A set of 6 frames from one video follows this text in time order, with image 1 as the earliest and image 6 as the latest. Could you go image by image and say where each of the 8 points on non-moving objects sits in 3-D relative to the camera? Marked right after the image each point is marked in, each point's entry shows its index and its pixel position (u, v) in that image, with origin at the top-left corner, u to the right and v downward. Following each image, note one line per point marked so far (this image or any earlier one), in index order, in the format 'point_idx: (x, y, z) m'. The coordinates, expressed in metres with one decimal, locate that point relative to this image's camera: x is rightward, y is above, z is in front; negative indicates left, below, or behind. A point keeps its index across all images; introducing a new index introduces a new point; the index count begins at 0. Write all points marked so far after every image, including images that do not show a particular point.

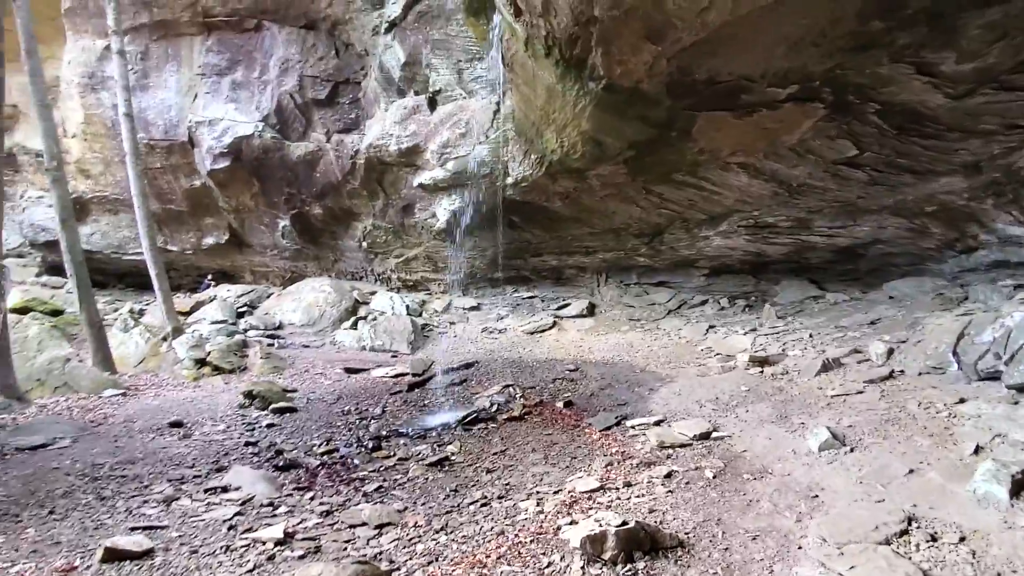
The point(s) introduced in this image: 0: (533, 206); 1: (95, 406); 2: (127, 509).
0: (+0.3, +1.1, +7.6) m
1: (-4.3, -1.2, +5.9) m
2: (-2.5, -1.4, +3.7) m
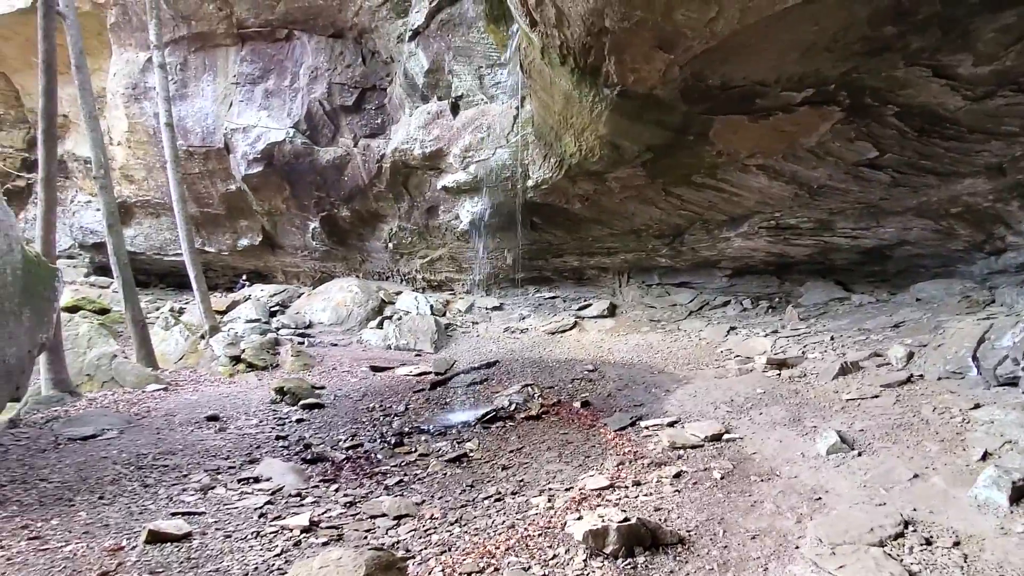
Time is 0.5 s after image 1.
0: (+0.6, +1.1, +7.7) m
1: (-4.1, -1.2, +6.3) m
2: (-2.4, -1.5, +4.0) m
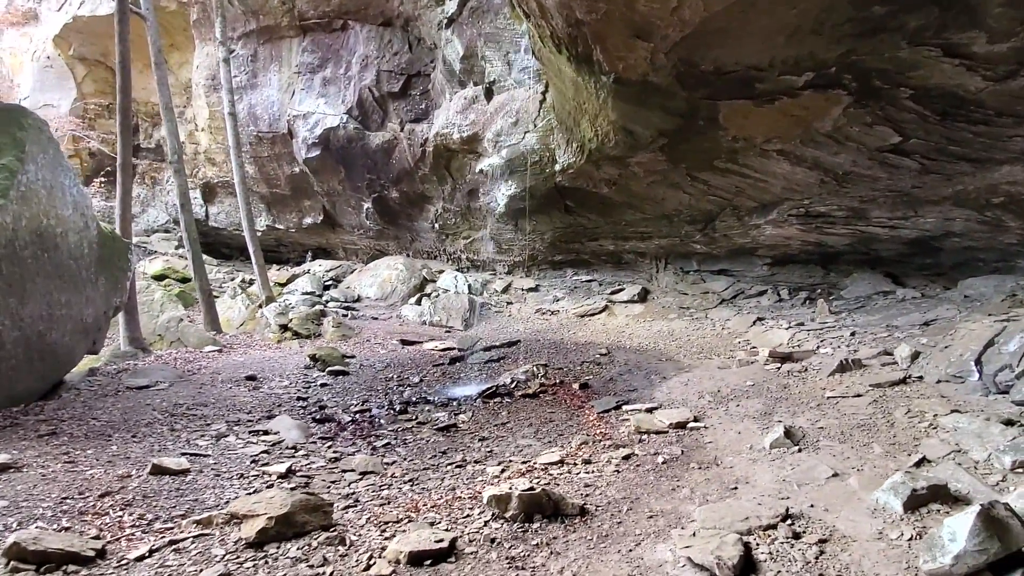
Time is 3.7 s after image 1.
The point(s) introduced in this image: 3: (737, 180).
0: (+1.0, +1.3, +7.8) m
1: (-4.0, -0.9, +7.2) m
2: (-2.6, -1.2, +4.7) m
3: (+2.5, +1.2, +6.4) m
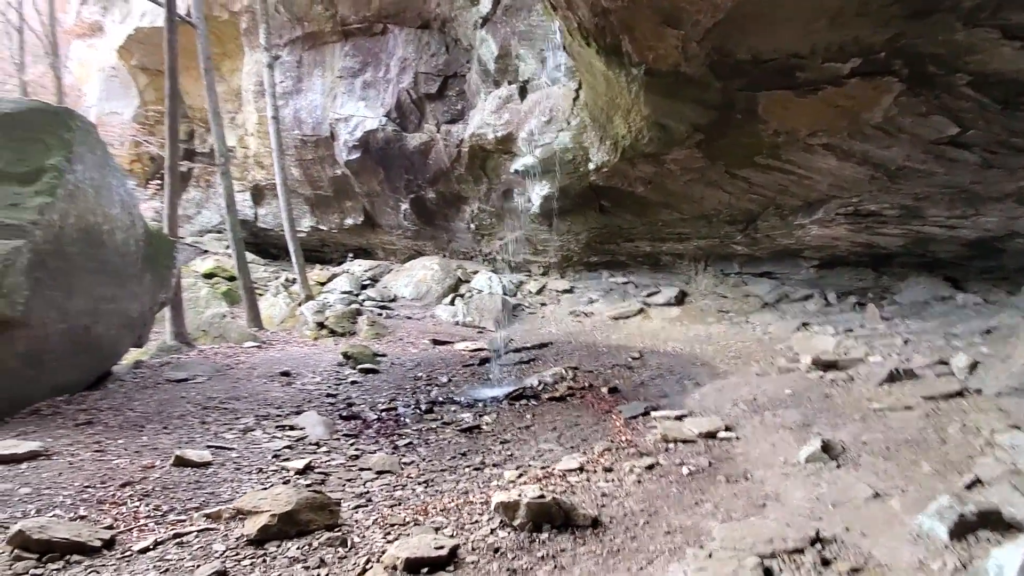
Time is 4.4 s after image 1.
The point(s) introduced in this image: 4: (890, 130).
0: (+1.4, +1.3, +7.6) m
1: (-3.6, -0.8, +7.4) m
2: (-2.5, -1.2, +4.7) m
3: (+2.9, +1.2, +6.1) m
4: (+3.1, +1.3, +4.8) m
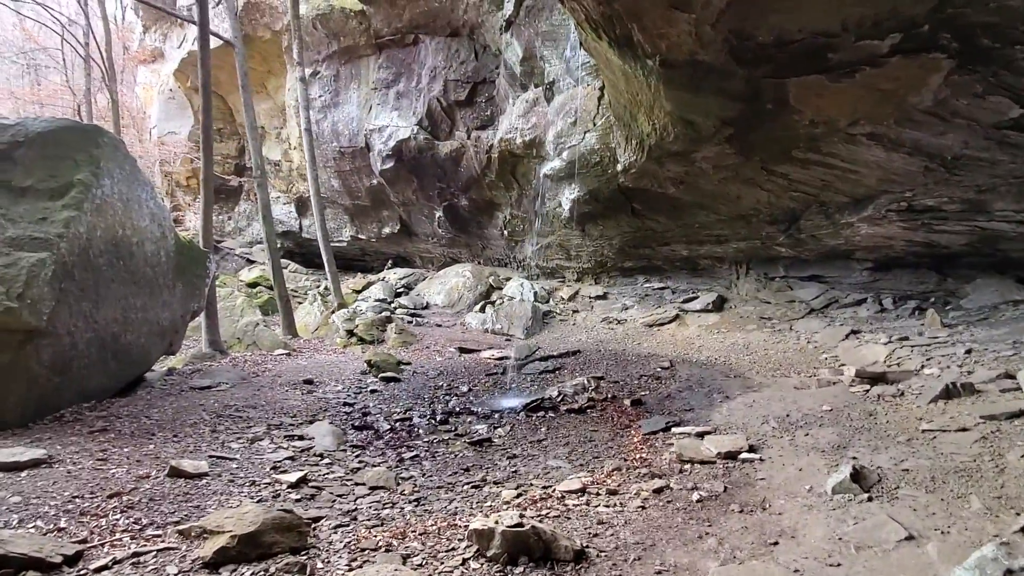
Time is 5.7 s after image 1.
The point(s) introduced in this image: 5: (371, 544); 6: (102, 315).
0: (+1.7, +1.2, +7.2) m
1: (-3.3, -0.9, +7.4) m
2: (-2.4, -1.3, +4.7) m
3: (+3.0, +1.1, +5.6) m
4: (+3.2, +1.3, +4.2) m
5: (-0.7, -1.3, +2.9) m
6: (-3.9, -0.2, +5.4) m
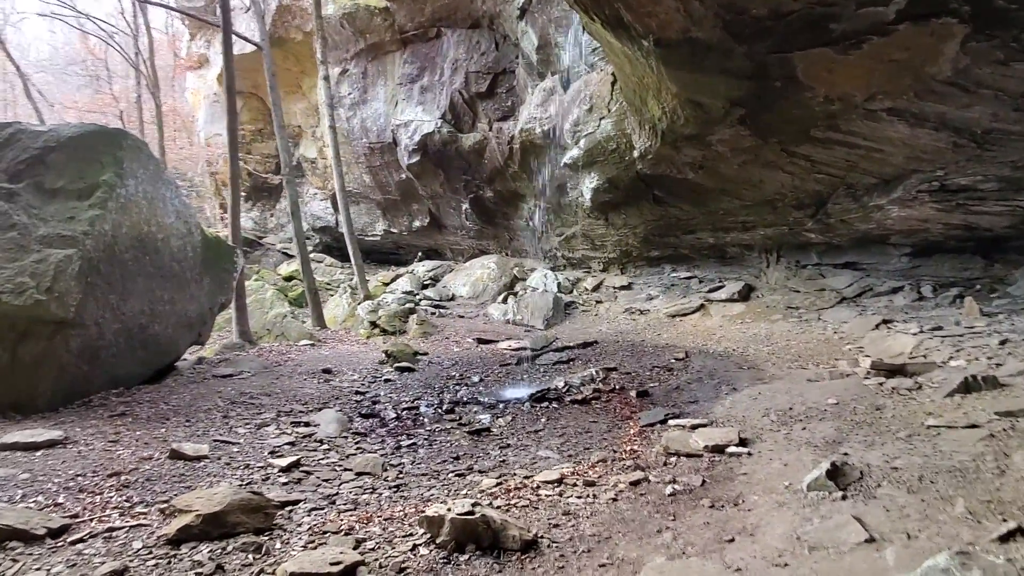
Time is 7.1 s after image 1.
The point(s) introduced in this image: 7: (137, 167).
0: (+1.9, +1.3, +7.0) m
1: (-3.0, -0.8, +7.7) m
2: (-2.4, -1.2, +4.9) m
3: (+3.0, +1.3, +5.3) m
4: (+3.1, +1.4, +3.9) m
5: (-0.9, -1.2, +2.9) m
6: (-3.8, -0.2, +5.7) m
7: (-4.0, +1.3, +6.1) m
